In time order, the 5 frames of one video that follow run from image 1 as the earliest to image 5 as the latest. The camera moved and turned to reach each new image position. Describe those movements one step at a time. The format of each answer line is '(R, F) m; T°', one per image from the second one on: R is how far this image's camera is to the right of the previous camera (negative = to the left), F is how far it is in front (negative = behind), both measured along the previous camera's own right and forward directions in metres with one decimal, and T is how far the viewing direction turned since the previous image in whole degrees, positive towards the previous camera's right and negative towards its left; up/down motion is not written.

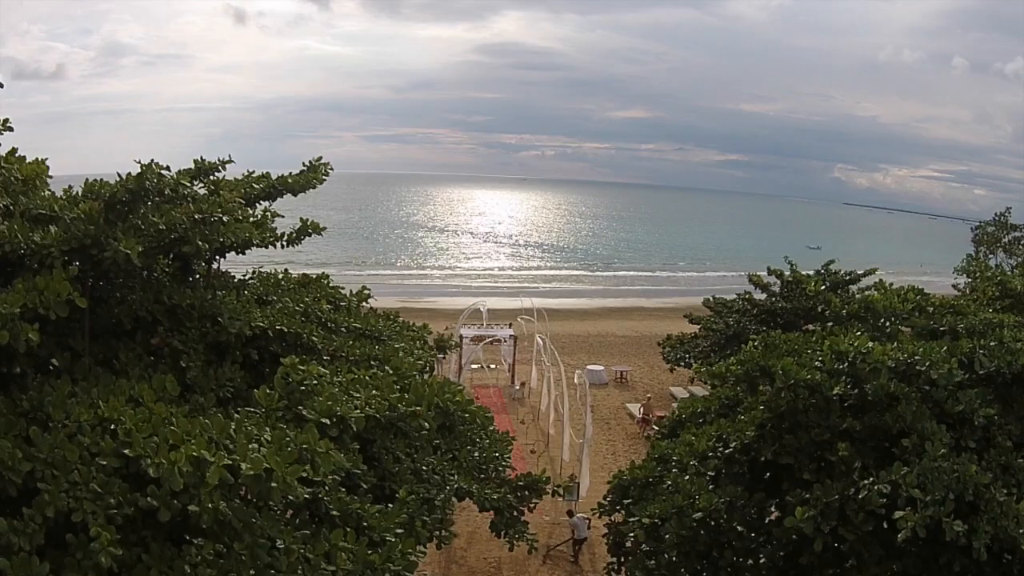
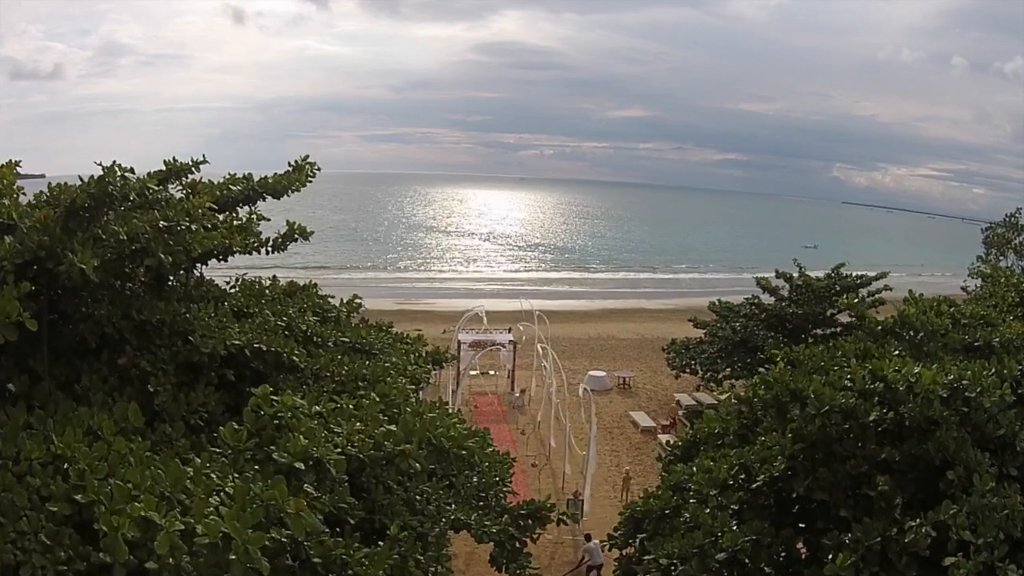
(0.0, +0.6) m; 0°
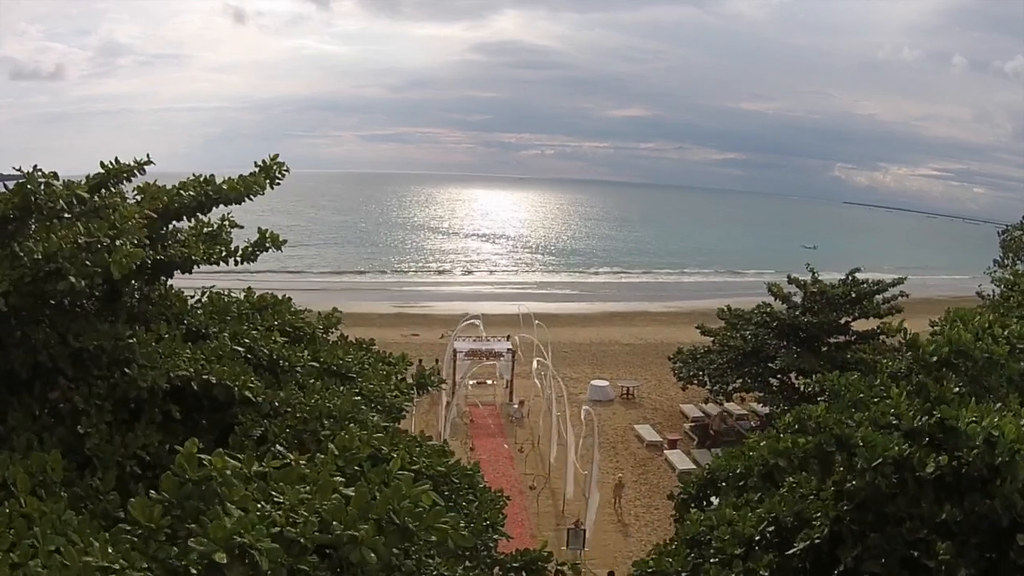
(+0.1, +0.9) m; 0°
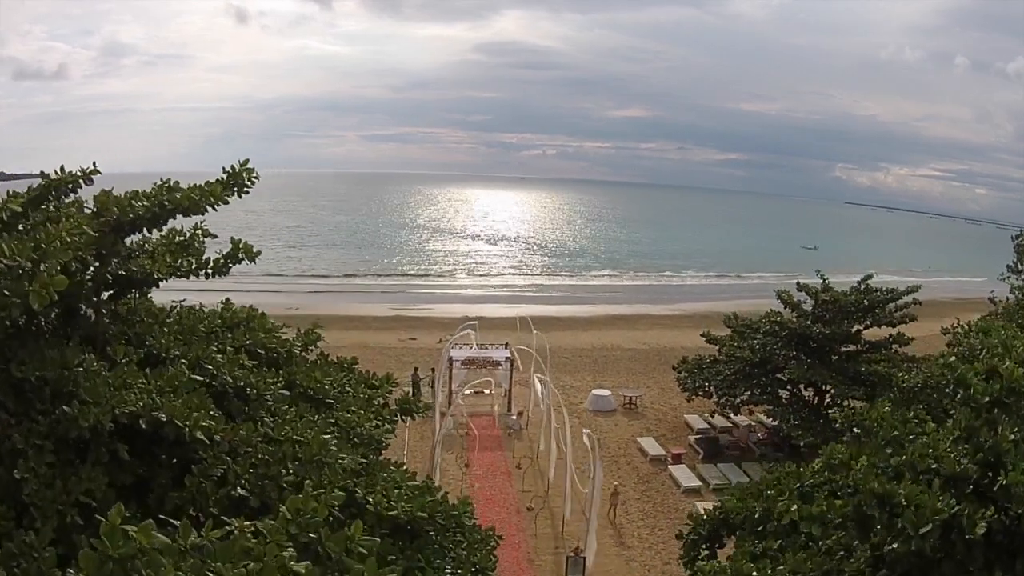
(+0.1, +0.6) m; 0°
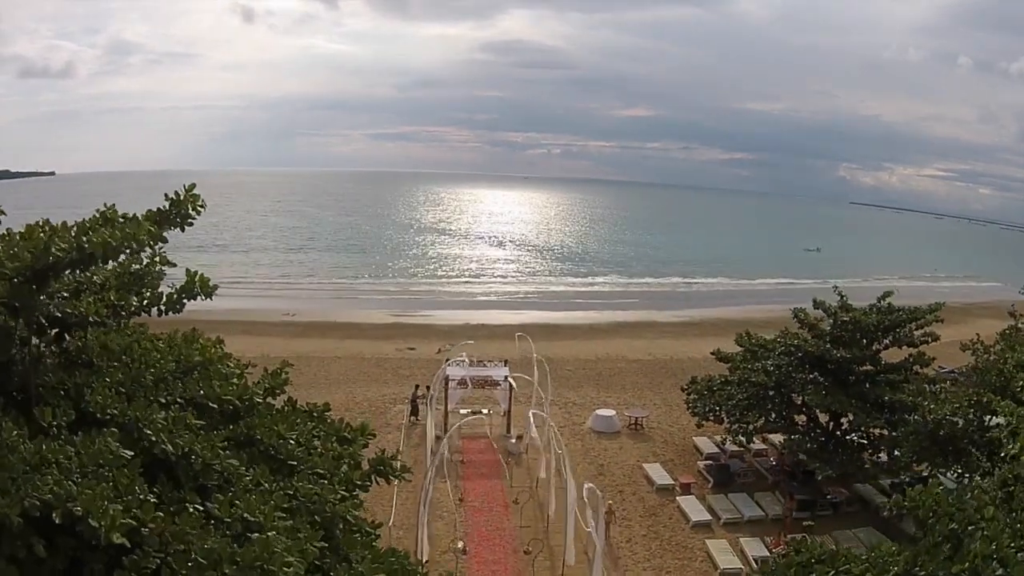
(+0.1, +0.9) m; 0°
